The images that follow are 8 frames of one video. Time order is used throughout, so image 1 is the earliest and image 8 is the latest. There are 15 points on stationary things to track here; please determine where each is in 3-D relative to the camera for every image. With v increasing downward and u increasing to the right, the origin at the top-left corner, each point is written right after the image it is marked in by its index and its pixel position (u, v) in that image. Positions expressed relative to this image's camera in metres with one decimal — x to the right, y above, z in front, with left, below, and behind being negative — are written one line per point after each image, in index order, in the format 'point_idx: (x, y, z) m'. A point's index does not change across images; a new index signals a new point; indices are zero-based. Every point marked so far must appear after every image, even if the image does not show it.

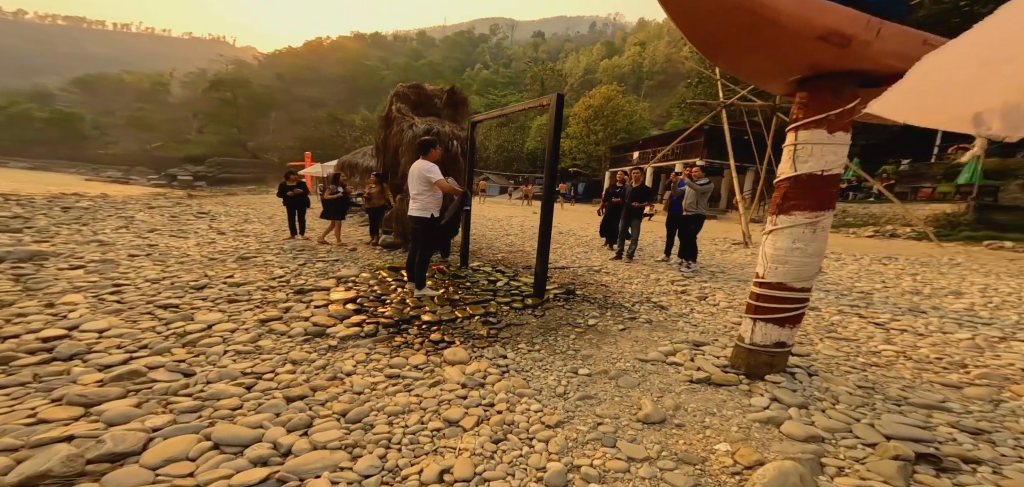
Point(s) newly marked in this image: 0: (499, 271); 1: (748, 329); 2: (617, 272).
0: (-0.2, -0.4, +6.2) m
1: (+1.8, -0.7, +3.3) m
2: (+1.9, -0.5, +7.4) m
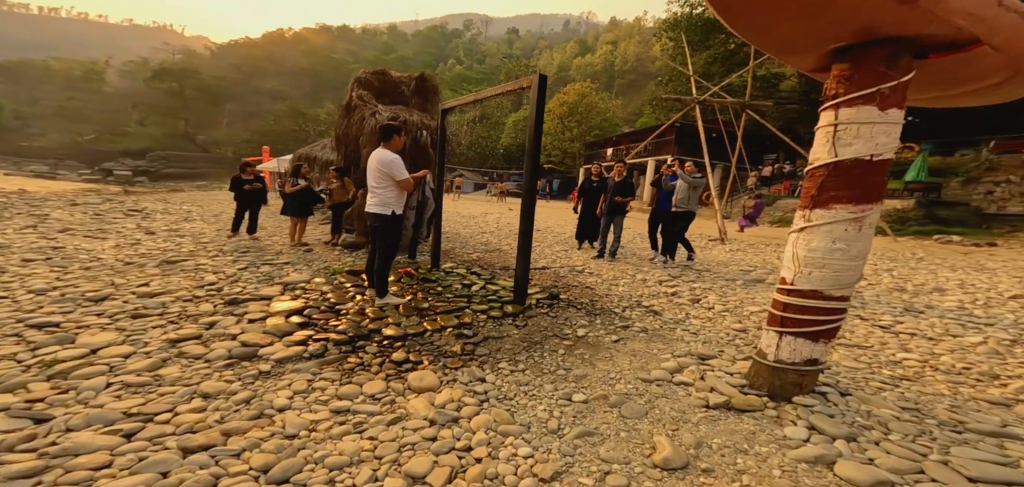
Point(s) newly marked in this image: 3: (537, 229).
0: (-0.5, -0.4, +5.6) m
1: (+1.7, -0.7, +2.8) m
2: (+1.5, -0.5, +6.9) m
3: (+0.7, +0.4, +12.0) m
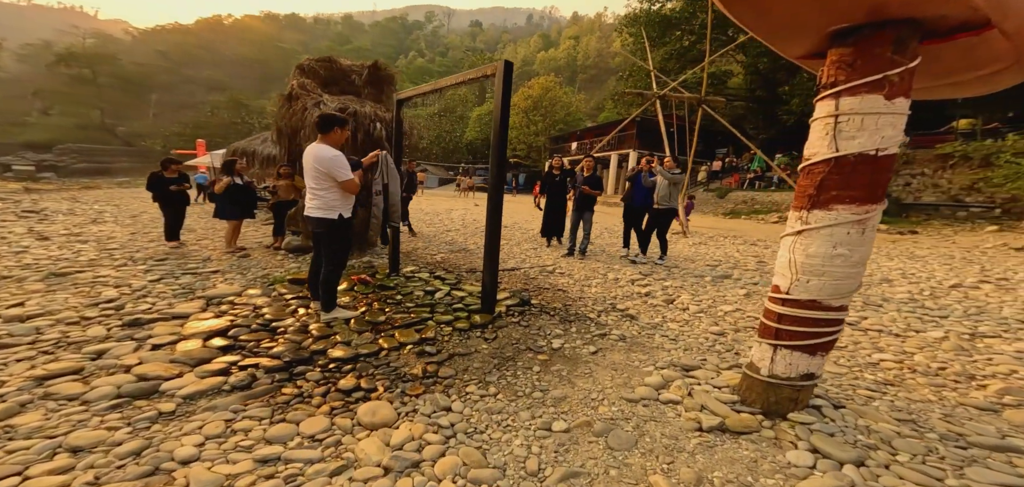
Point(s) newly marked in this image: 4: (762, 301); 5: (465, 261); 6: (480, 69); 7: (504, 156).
0: (-1.0, -0.4, +5.2) m
1: (+1.5, -0.7, +2.6) m
2: (+1.0, -0.4, +6.6) m
3: (-0.2, +0.5, +11.7) m
4: (+3.1, -0.7, +5.5) m
5: (-0.7, -0.4, +6.1) m
6: (-0.3, +1.5, +3.8) m
7: (-0.1, +0.8, +3.6) m
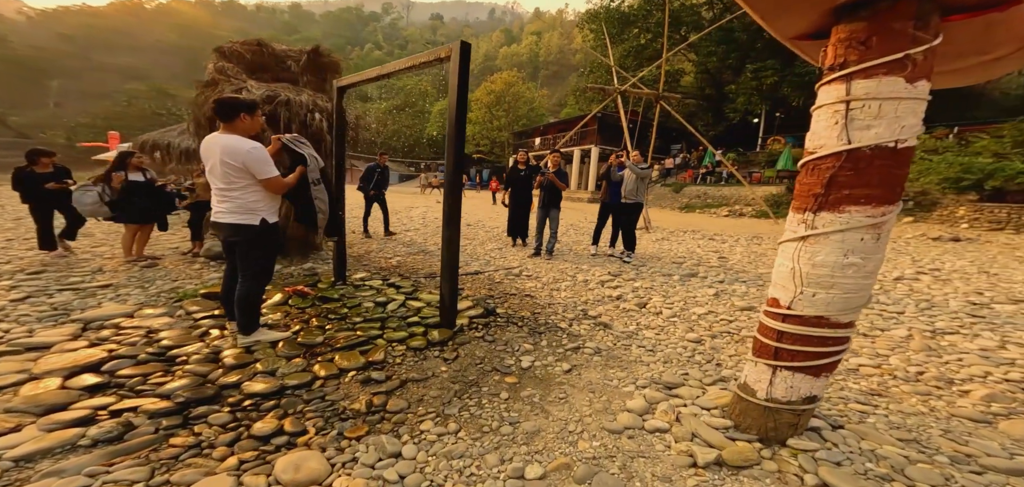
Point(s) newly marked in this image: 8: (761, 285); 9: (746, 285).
0: (-1.4, -0.5, +4.6) m
1: (+1.3, -0.7, +2.3) m
2: (+0.4, -0.4, +6.2) m
3: (-1.2, +0.5, +11.2) m
4: (+2.7, -0.7, +5.3) m
5: (-1.1, -0.4, +5.6) m
6: (-0.6, +1.5, +3.3) m
7: (-0.4, +0.7, +3.2) m
8: (+3.4, -0.6, +6.1) m
9: (+3.1, -0.6, +6.0) m
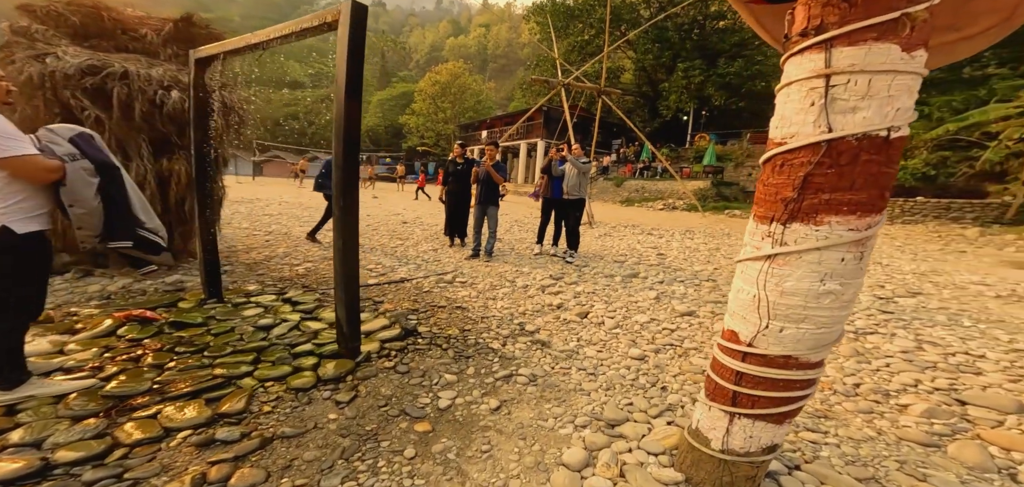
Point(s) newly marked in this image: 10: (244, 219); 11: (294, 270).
0: (-2.0, -0.5, +3.9) m
1: (+0.9, -0.8, +1.9) m
2: (-0.4, -0.5, +5.7) m
3: (-2.7, +0.5, +10.4) m
4: (+1.9, -0.7, +5.1) m
5: (-1.9, -0.4, +4.9) m
6: (-1.1, +1.4, +2.7) m
7: (-0.9, +0.6, +2.6) m
8: (+2.5, -0.6, +5.9) m
9: (+2.3, -0.6, +5.8) m
10: (-5.8, +0.5, +9.1) m
11: (-2.6, -0.3, +5.1) m
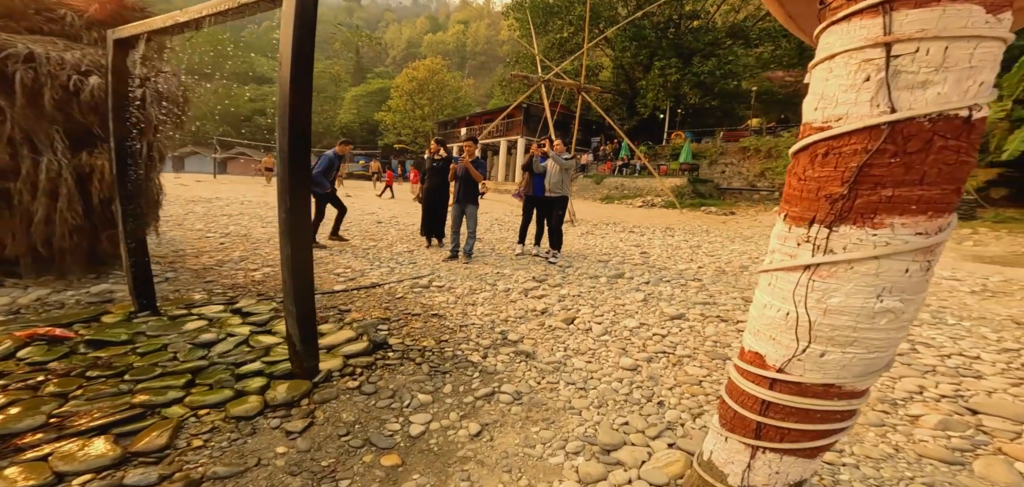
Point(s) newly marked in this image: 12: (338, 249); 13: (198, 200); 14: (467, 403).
0: (-2.2, -0.6, +3.5) m
1: (+0.9, -0.8, +1.6) m
2: (-0.7, -0.5, +5.4) m
3: (-3.1, +0.5, +10.0) m
4: (+1.7, -0.7, +4.8) m
5: (-2.1, -0.5, +4.5) m
6: (-1.2, +1.3, +2.3) m
7: (-1.0, +0.6, +2.2) m
8: (+2.3, -0.6, +5.7) m
9: (+2.0, -0.6, +5.6) m
10: (-6.2, +0.4, +8.4) m
11: (-2.8, -0.3, +4.7) m
12: (-2.8, -0.1, +7.0) m
13: (-9.1, +1.2, +12.4) m
14: (-0.3, -1.0, +2.3) m
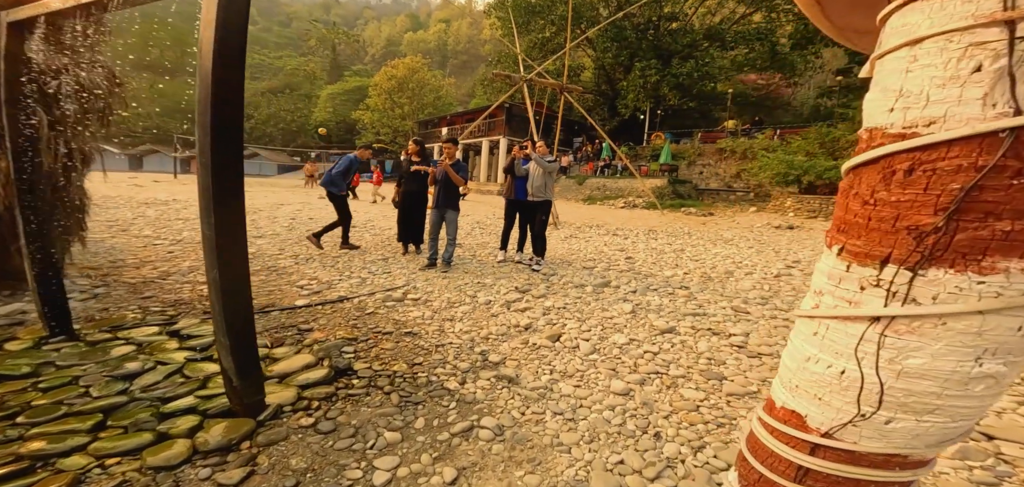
0: (-2.3, -0.7, +3.1) m
1: (+0.8, -0.9, +1.3) m
2: (-0.9, -0.6, +5.0) m
3: (-3.5, +0.4, +9.5) m
4: (+1.5, -0.8, +4.5) m
5: (-2.3, -0.6, +4.1) m
6: (-1.3, +1.2, +1.9) m
7: (-1.1, +0.5, +1.8) m
8: (+2.0, -0.7, +5.4) m
9: (+1.8, -0.7, +5.3) m
10: (-6.5, +0.3, +7.8) m
11: (-3.0, -0.5, +4.2) m
12: (-3.1, -0.2, +6.5) m
13: (-9.6, +1.1, +11.7) m
14: (-0.4, -1.1, +1.9) m
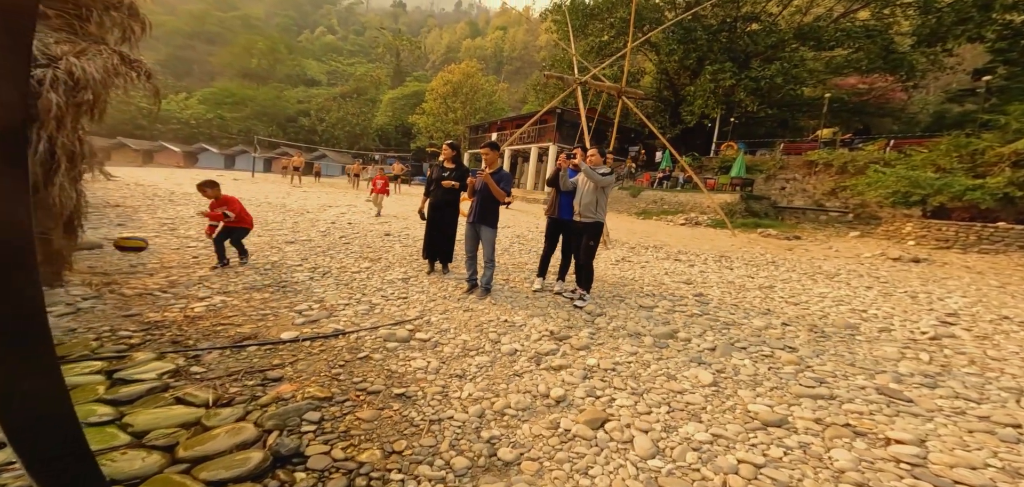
0: (-2.2, -0.8, +2.3) m
1: (+0.6, -1.2, +0.1) m
2: (-0.6, -0.8, +4.0) m
3: (-2.4, +0.2, +8.8) m
4: (+1.7, -1.2, +3.2) m
5: (-2.1, -0.7, +3.3) m
6: (-1.3, +1.1, +1.0) m
7: (-1.1, +0.3, +0.9) m
8: (+2.4, -1.1, +4.0) m
9: (+2.2, -1.0, +3.9) m
10: (-5.6, +0.3, +7.6) m
11: (-2.7, -0.6, +3.5) m
12: (-2.5, -0.4, +5.8) m
13: (-8.0, +1.1, +11.9) m
14: (-0.6, -1.3, +0.9) m
